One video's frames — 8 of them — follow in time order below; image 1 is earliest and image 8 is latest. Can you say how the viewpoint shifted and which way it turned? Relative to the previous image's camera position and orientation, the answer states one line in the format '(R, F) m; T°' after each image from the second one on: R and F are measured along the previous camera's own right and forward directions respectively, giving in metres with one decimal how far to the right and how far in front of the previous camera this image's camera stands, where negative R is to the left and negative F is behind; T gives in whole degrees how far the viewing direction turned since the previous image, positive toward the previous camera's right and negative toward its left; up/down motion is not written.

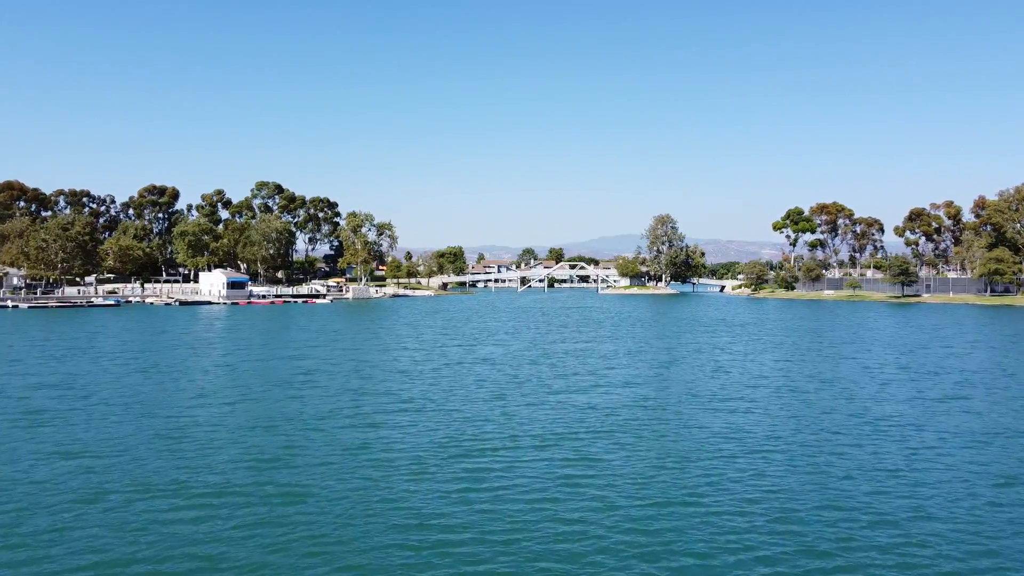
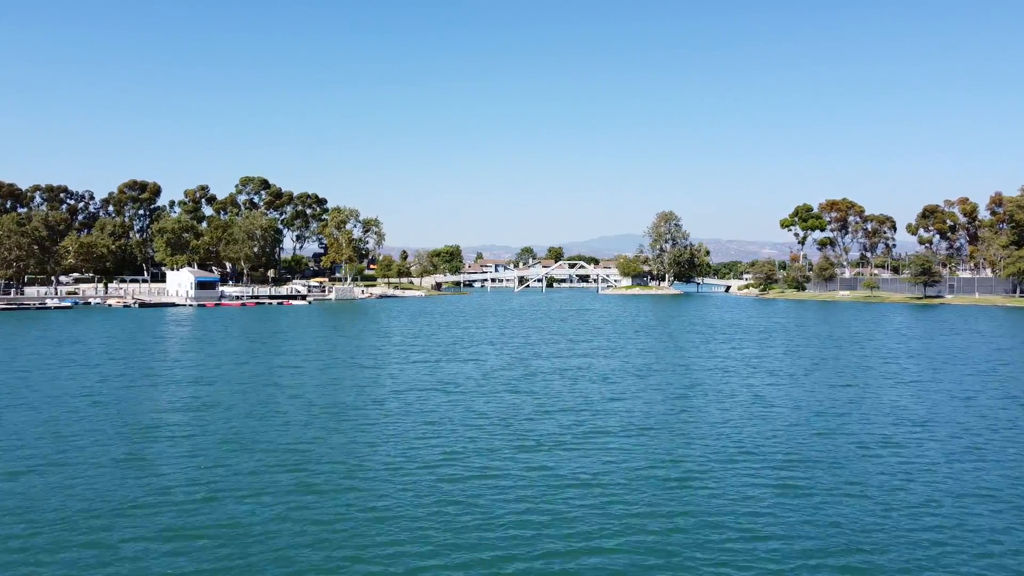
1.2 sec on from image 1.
(+1.1, +9.2) m; 0°
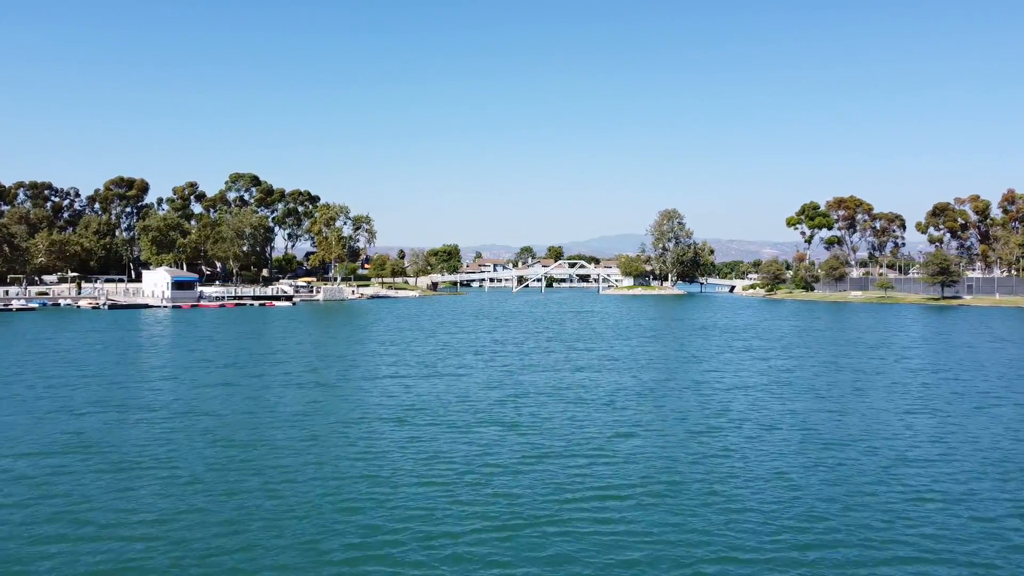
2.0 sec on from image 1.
(+0.6, +6.2) m; 0°
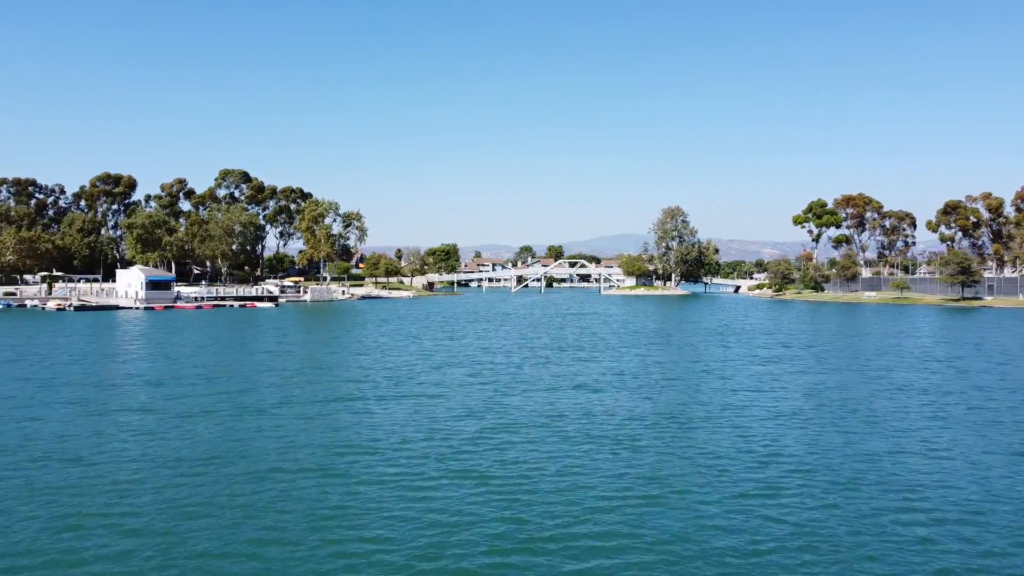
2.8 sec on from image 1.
(+0.5, +6.2) m; 0°
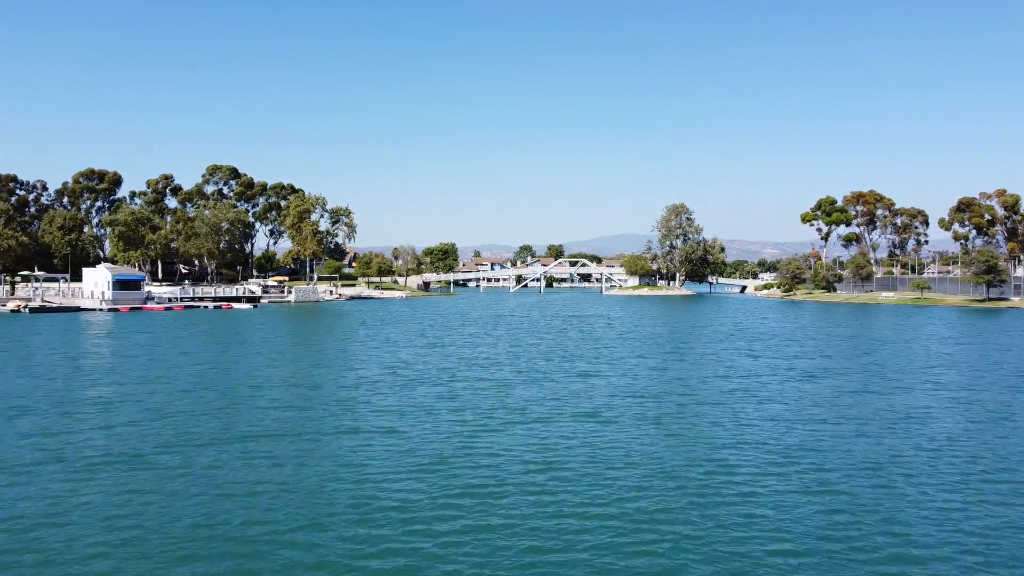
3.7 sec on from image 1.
(+0.5, +7.0) m; 0°
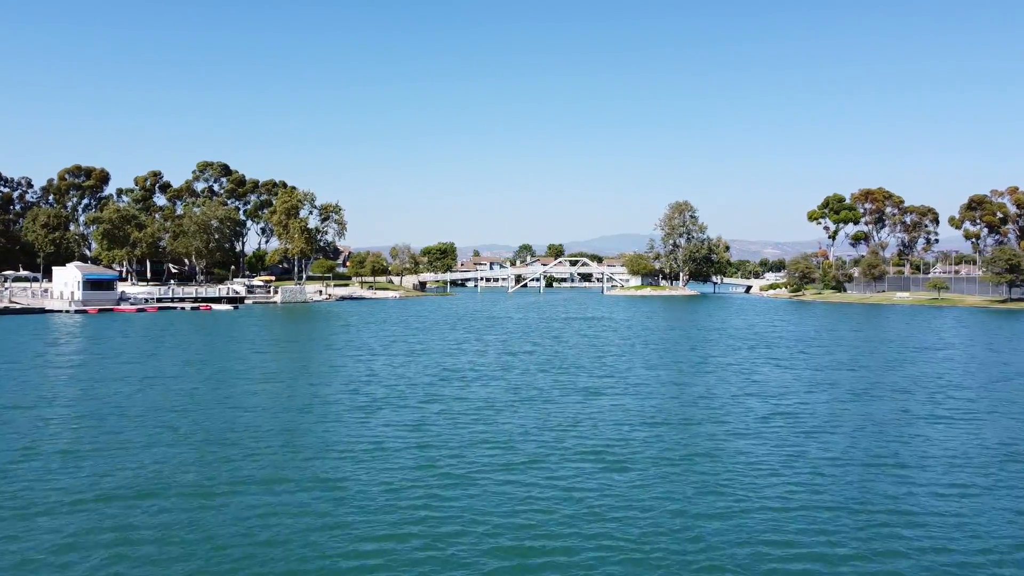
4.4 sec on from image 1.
(+0.4, +5.4) m; 0°
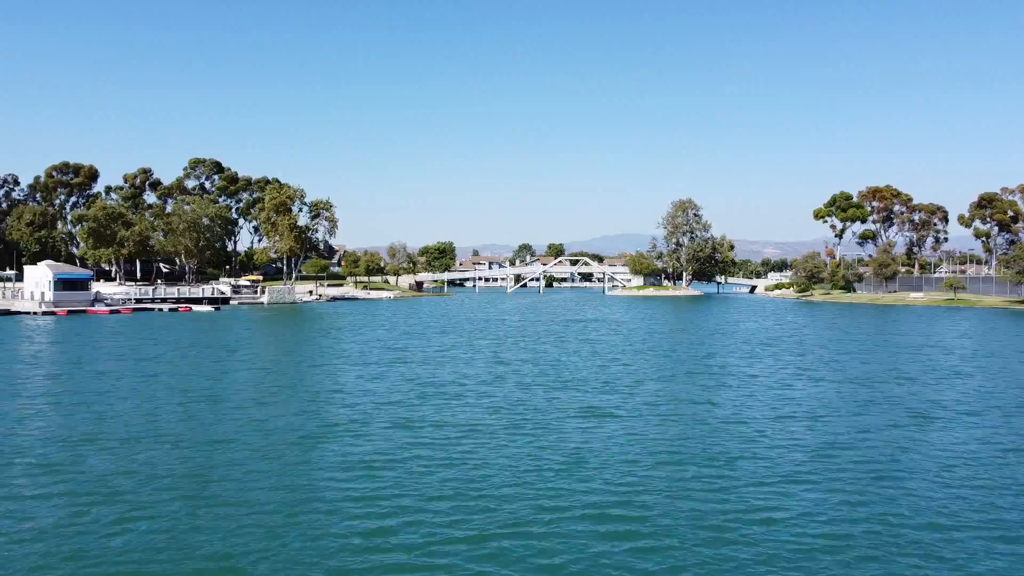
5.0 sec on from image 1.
(+0.3, +4.6) m; 0°
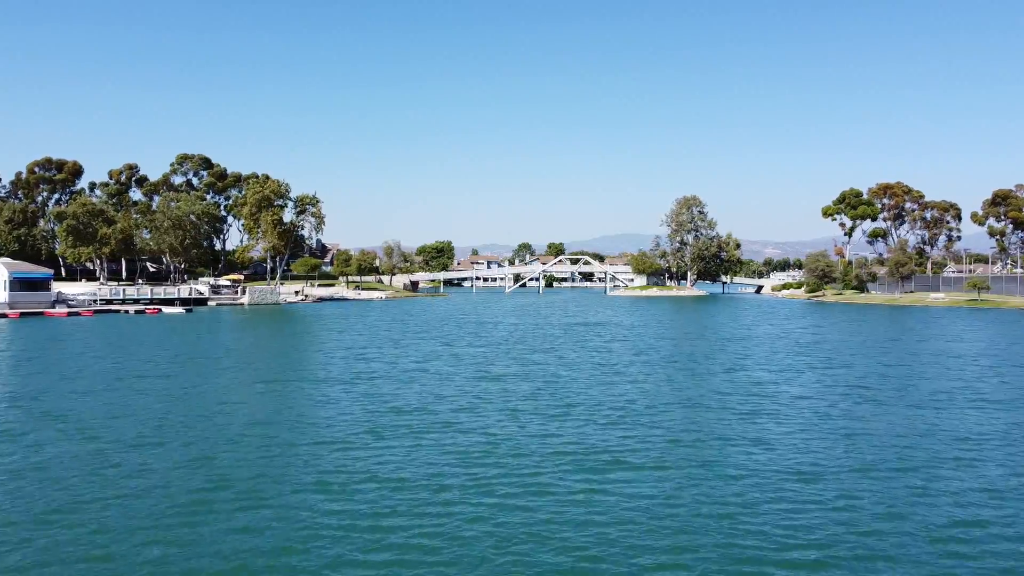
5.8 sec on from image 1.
(+0.5, +6.2) m; 0°
